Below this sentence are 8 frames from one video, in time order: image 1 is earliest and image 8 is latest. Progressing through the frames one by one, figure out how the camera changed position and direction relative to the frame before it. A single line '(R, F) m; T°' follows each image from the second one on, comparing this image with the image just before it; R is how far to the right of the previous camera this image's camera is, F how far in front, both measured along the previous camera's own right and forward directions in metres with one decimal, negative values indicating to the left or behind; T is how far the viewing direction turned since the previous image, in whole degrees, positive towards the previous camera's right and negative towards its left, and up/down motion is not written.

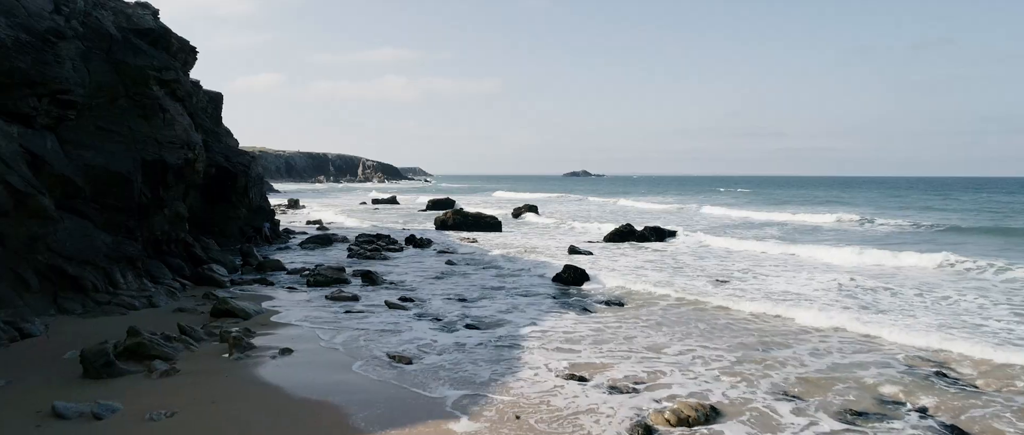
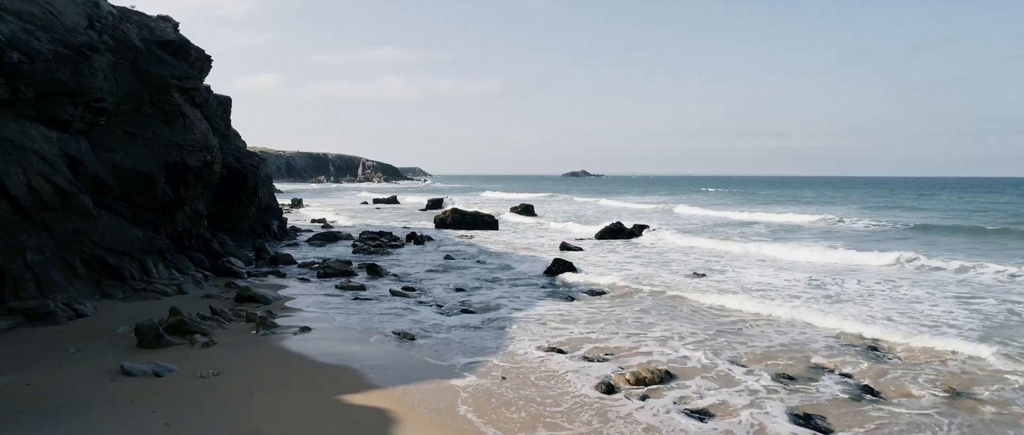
(+0.2, -1.4) m; 0°
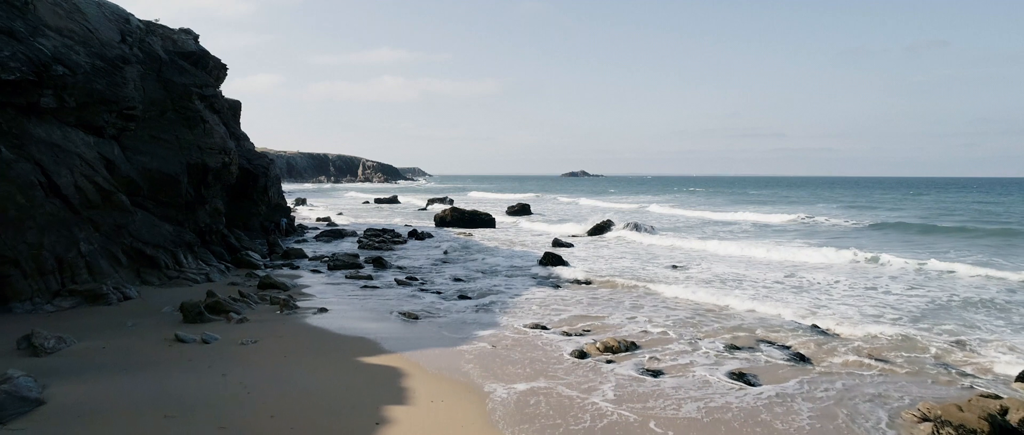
(+0.2, -1.5) m; 0°
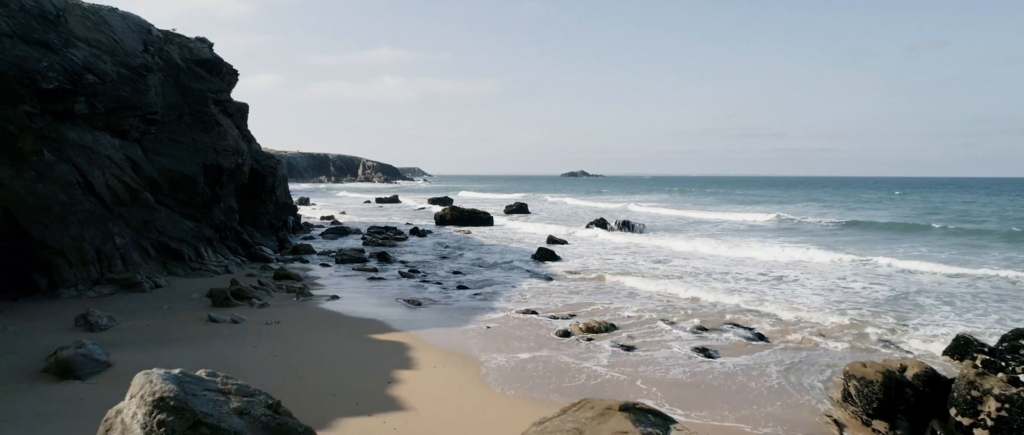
(+0.1, -1.3) m; 0°
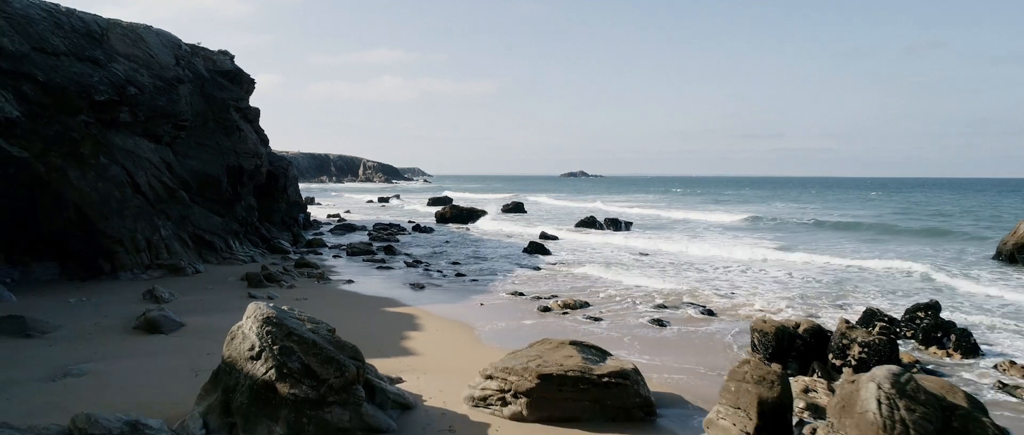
(+0.2, -2.1) m; 0°
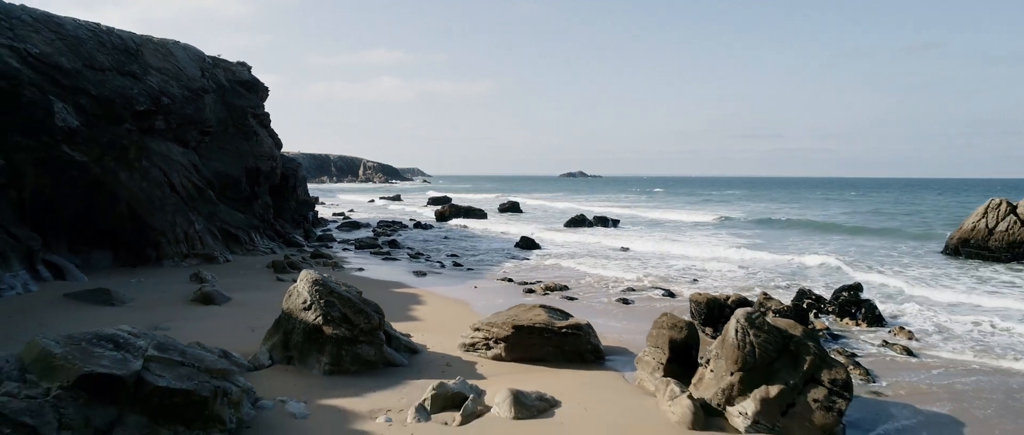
(+0.2, -2.2) m; 0°
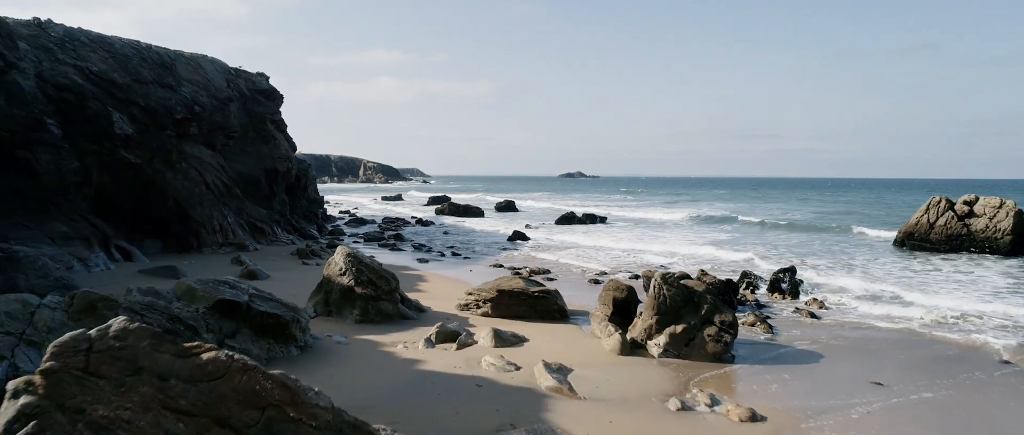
(+0.3, -2.6) m; 0°
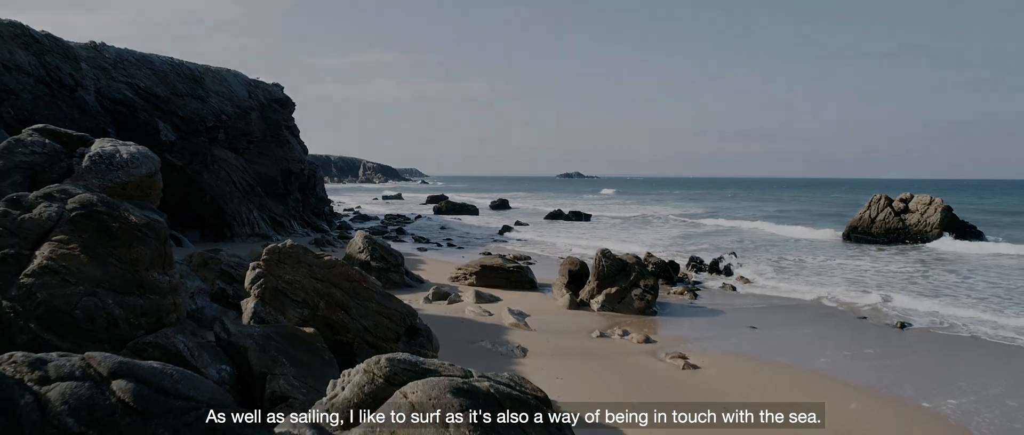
(+0.4, -3.1) m; 0°
